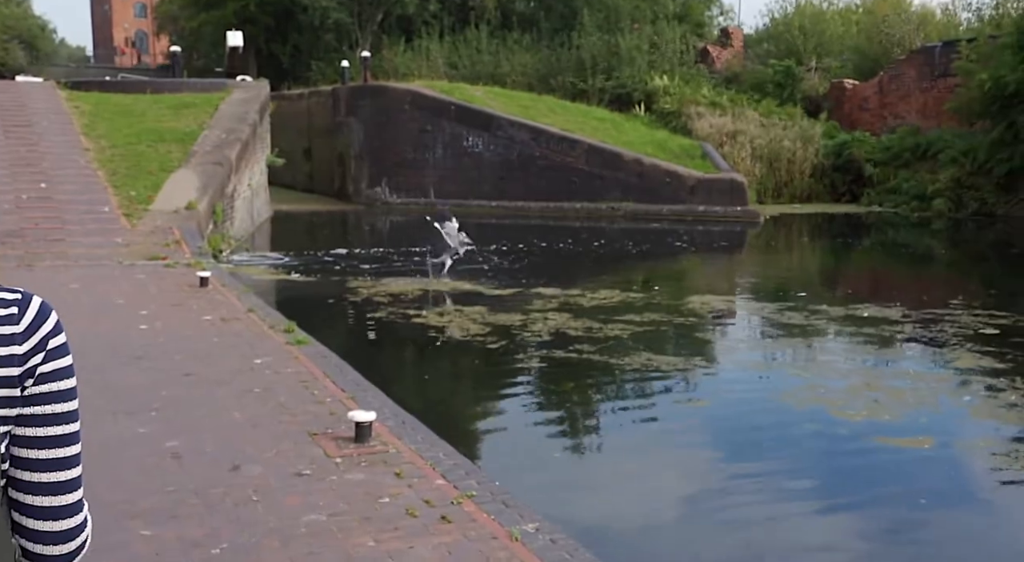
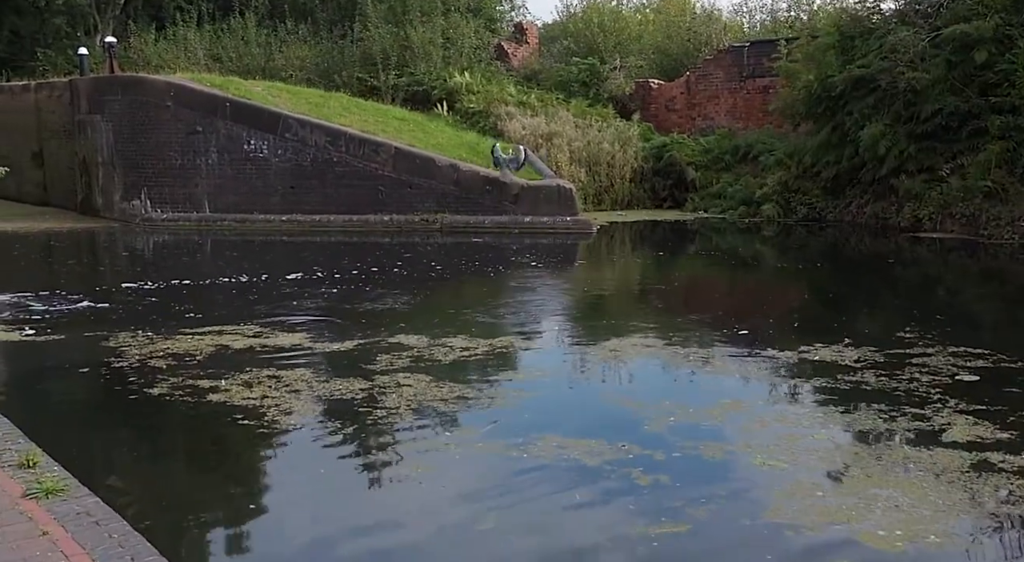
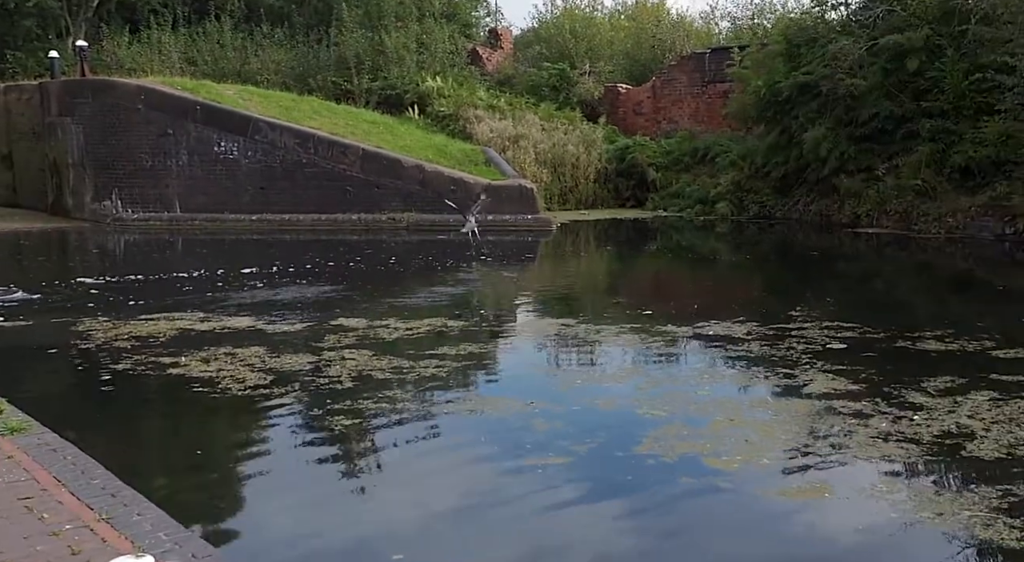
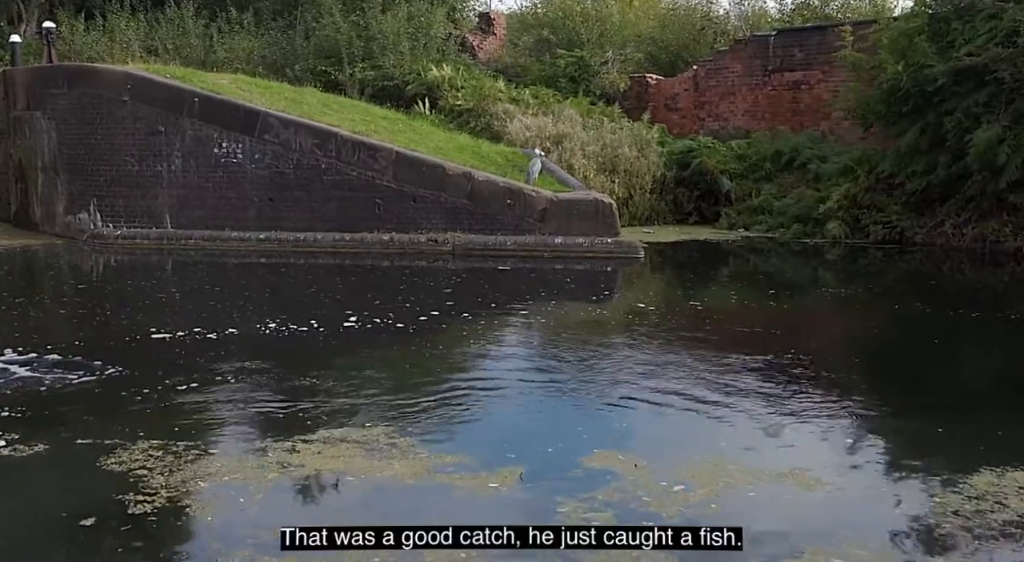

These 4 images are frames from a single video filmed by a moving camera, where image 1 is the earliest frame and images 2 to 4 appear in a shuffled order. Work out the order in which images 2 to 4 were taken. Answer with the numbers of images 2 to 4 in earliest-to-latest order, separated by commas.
3, 2, 4
